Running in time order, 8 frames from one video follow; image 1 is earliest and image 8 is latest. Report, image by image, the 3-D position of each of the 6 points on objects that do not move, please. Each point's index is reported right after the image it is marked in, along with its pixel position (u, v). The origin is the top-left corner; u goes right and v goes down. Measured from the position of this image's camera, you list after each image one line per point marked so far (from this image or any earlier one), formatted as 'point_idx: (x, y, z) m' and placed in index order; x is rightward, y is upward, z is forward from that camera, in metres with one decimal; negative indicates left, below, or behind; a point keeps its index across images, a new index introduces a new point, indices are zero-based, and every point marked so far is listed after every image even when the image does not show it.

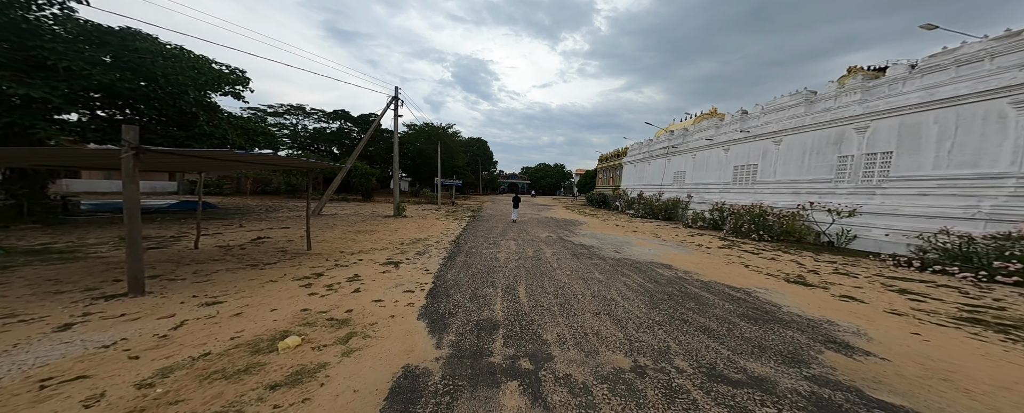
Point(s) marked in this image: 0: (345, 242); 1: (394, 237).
0: (-5.0, -1.1, +8.8) m
1: (-4.0, -1.0, +10.1) m
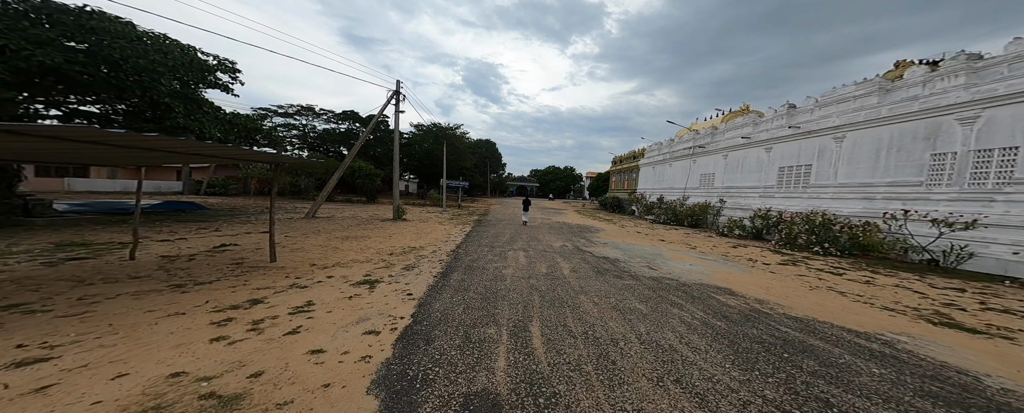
0: (-4.8, -1.1, +7.5) m
1: (-3.7, -1.1, +8.7) m
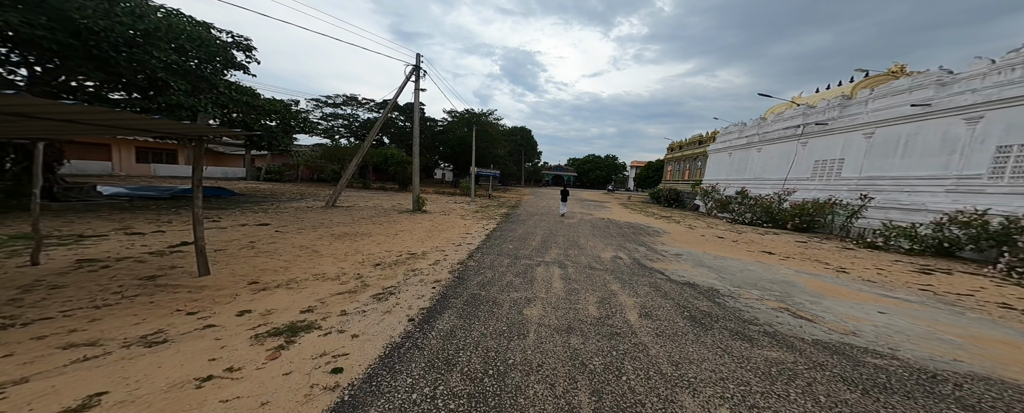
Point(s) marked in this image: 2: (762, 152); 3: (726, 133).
0: (-4.2, -0.9, +5.7) m
1: (-3.0, -0.9, +6.8) m
2: (+14.2, +2.9, +15.7) m
3: (+14.8, +4.9, +19.4) m
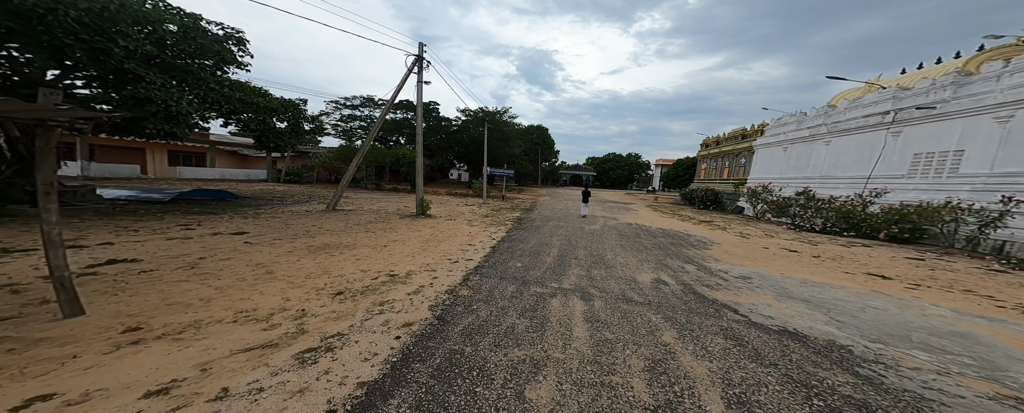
0: (-4.1, -1.1, +4.4) m
1: (-2.8, -1.1, +5.4) m
2: (+14.9, +2.8, +13.3) m
3: (+15.7, +4.7, +17.0) m
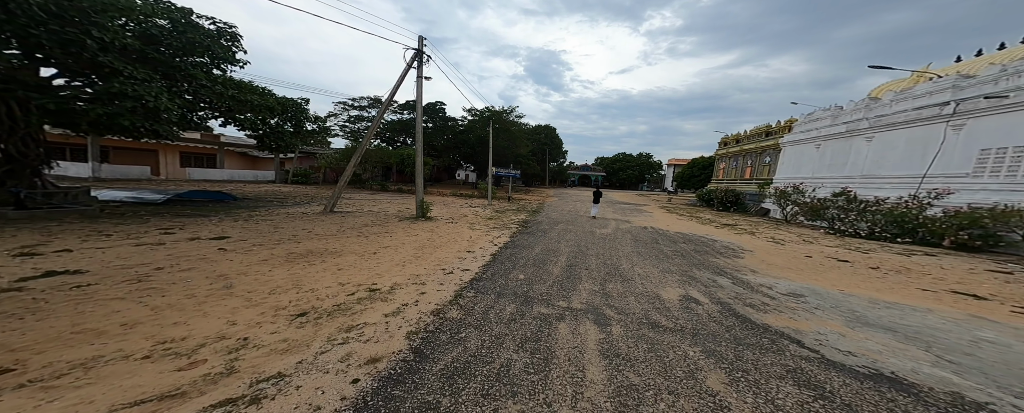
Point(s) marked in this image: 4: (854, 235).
0: (-4.1, -1.1, +3.8) m
1: (-2.8, -1.1, +4.7) m
2: (+15.1, +2.7, +12.1) m
3: (+16.0, +4.6, +15.8) m
4: (+10.5, -0.9, +9.1) m
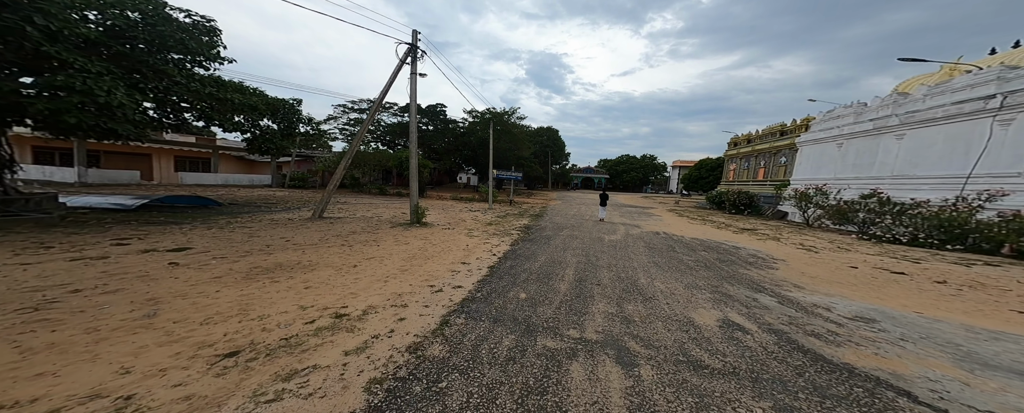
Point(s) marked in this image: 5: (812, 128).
0: (-4.1, -1.2, +3.0) m
1: (-2.8, -1.2, +4.0) m
2: (+15.1, +2.6, +11.2) m
3: (+16.1, +4.5, +14.9) m
4: (+10.5, -1.0, +8.2) m
5: (+17.5, +4.5, +17.0) m
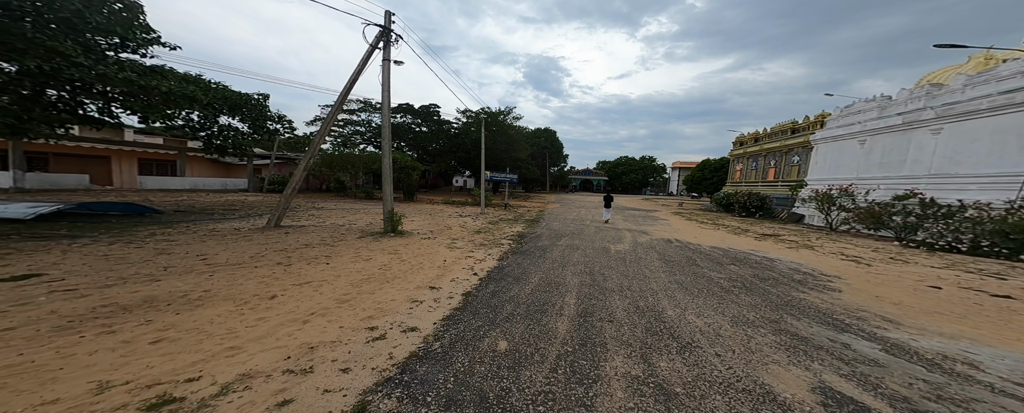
0: (-4.4, -1.3, +1.6) m
1: (-3.1, -1.3, +2.6) m
2: (+14.8, +2.6, +10.0) m
3: (+15.7, +4.4, +13.7) m
4: (+10.3, -1.0, +6.9) m
5: (+17.1, +4.4, +15.8) m
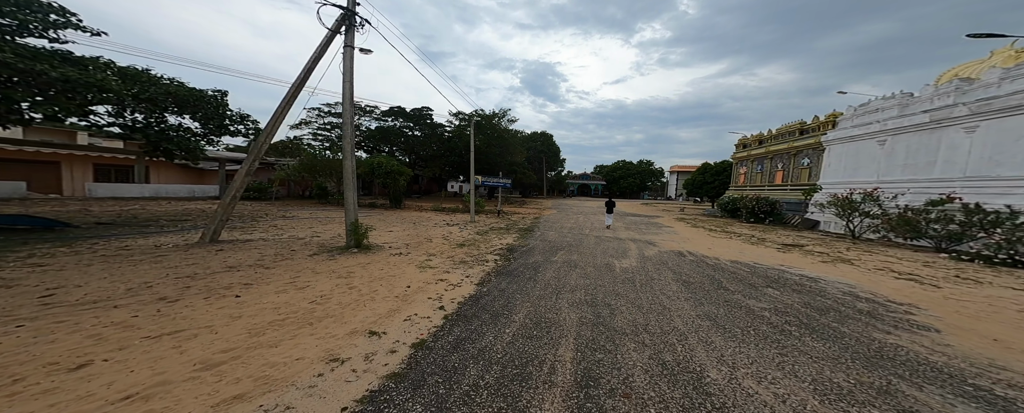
0: (-4.6, -1.4, +0.3) m
1: (-3.4, -1.4, +1.2) m
2: (+14.4, +2.4, +8.9) m
3: (+15.3, +4.2, +12.7) m
4: (+9.9, -1.2, +5.7) m
5: (+16.7, +4.2, +14.8) m
